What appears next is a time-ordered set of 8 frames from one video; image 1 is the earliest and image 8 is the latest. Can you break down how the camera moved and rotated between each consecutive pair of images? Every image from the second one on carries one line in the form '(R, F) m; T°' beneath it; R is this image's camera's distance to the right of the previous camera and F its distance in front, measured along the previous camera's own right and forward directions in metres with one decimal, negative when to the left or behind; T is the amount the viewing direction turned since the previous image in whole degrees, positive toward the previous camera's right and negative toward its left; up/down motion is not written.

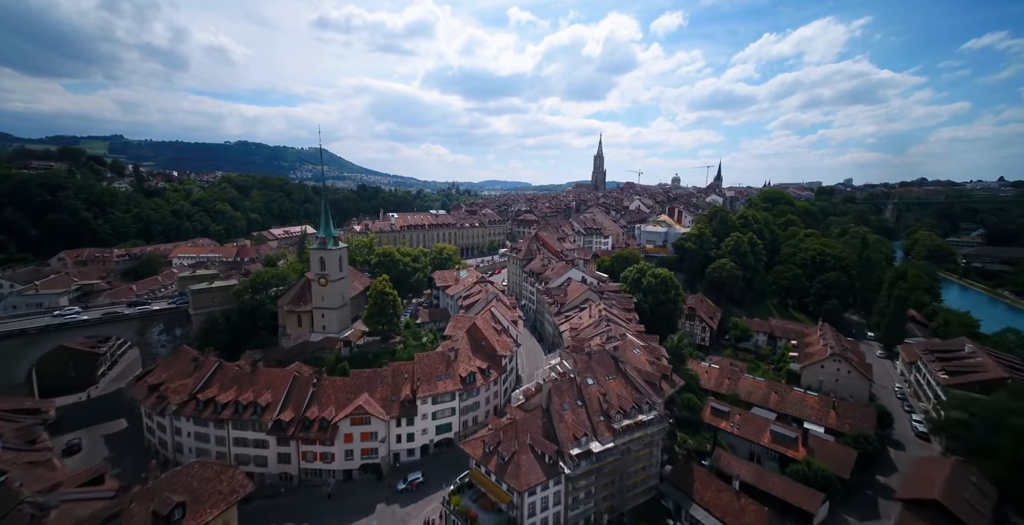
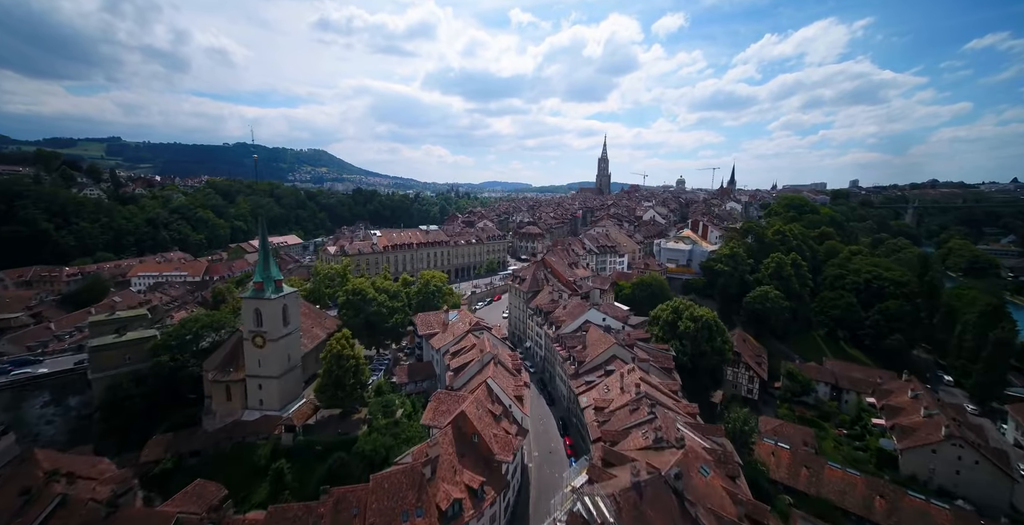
(-0.1, +8.5) m; 0°
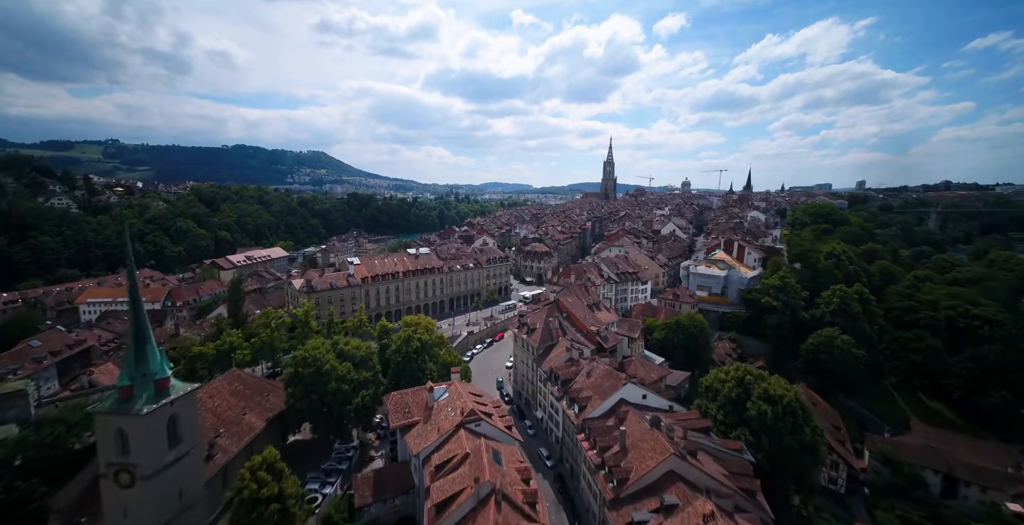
(-0.3, +8.7) m; 0°
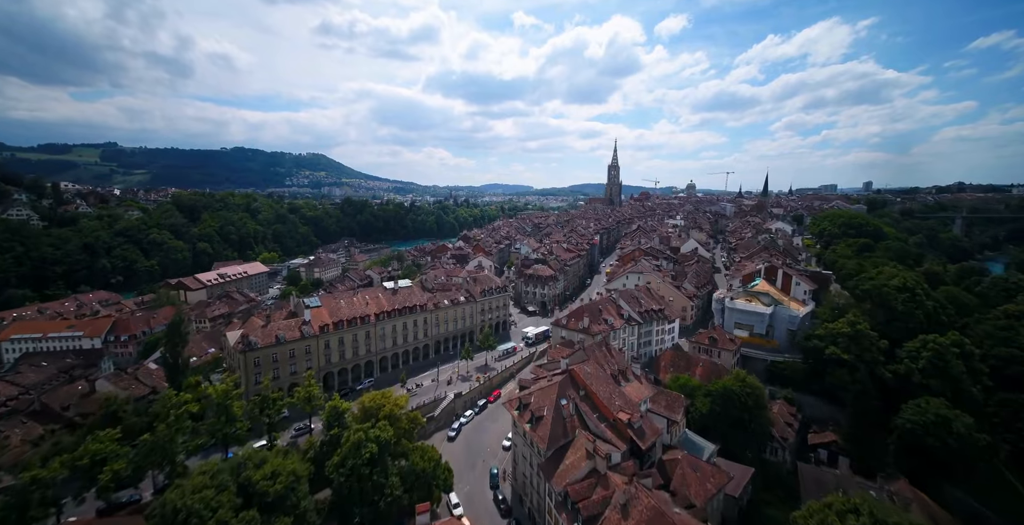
(+0.2, +8.9) m; 0°
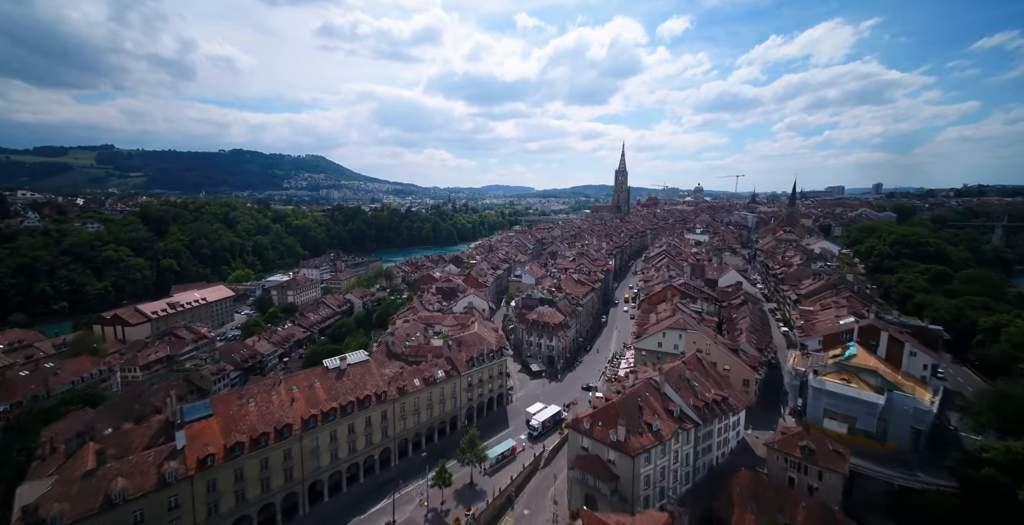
(+0.3, +12.4) m; 0°
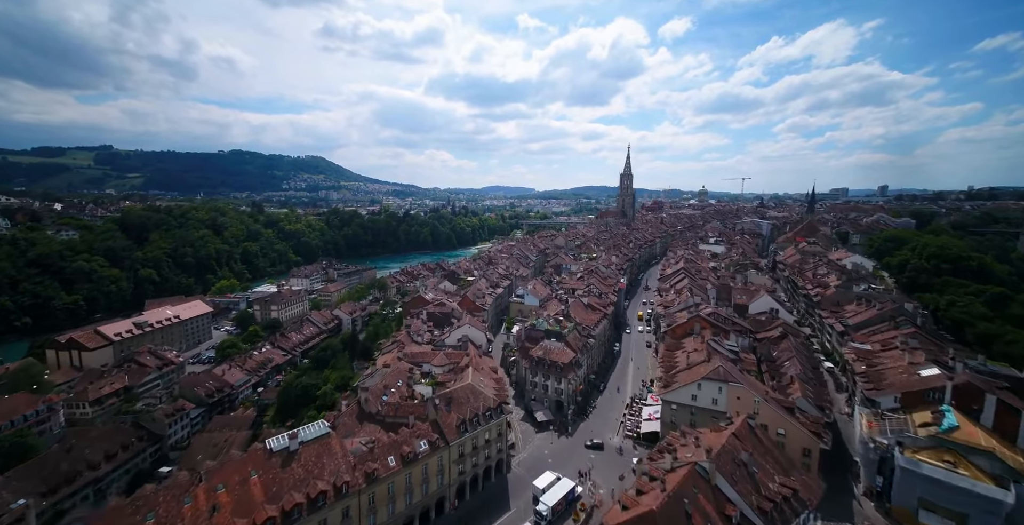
(-0.1, +6.7) m; 0°
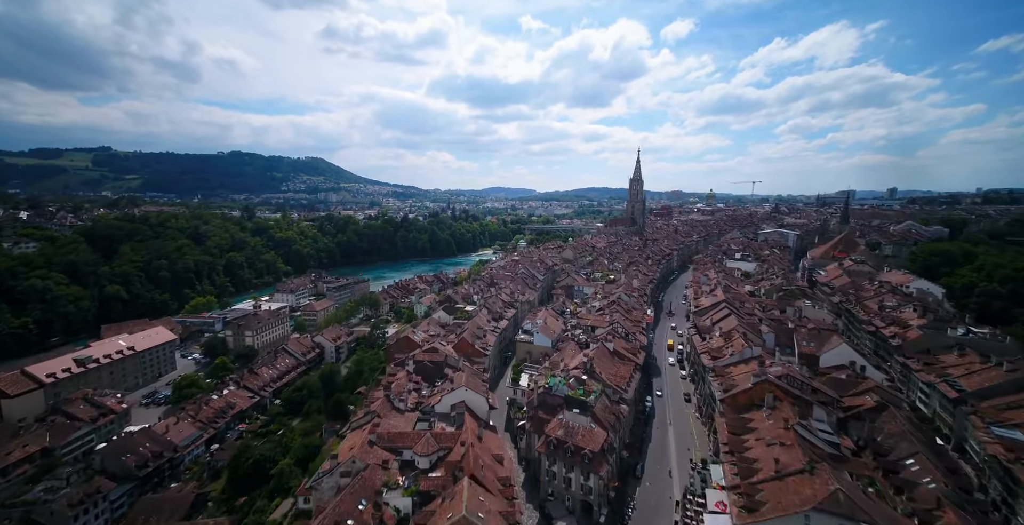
(-0.6, +9.8) m; 0°
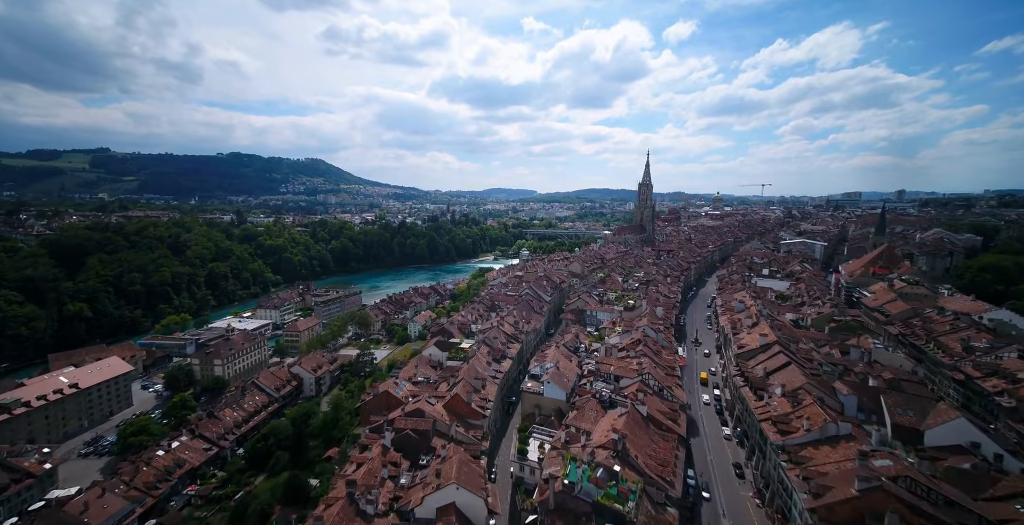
(-0.4, +8.8) m; 0°
